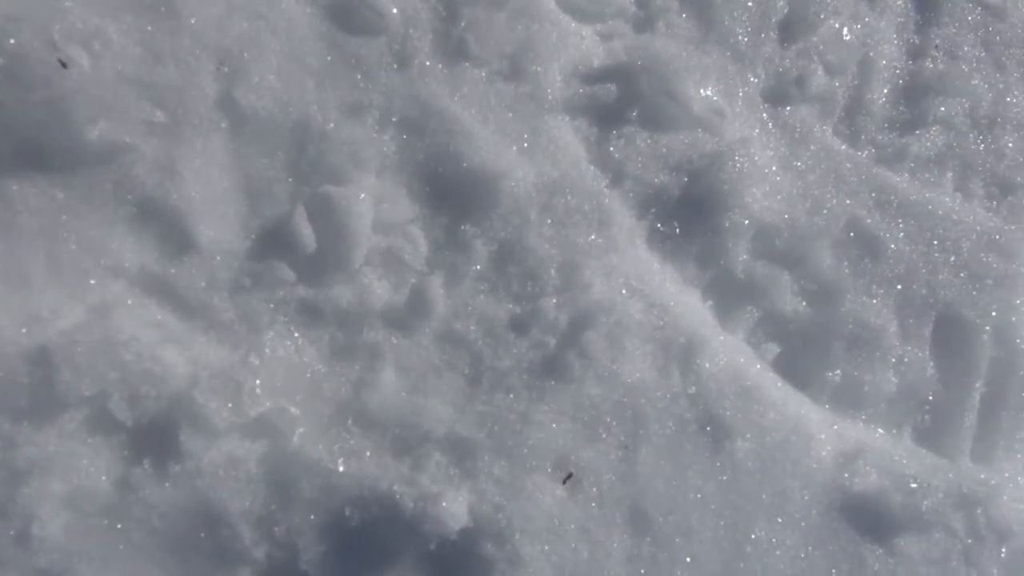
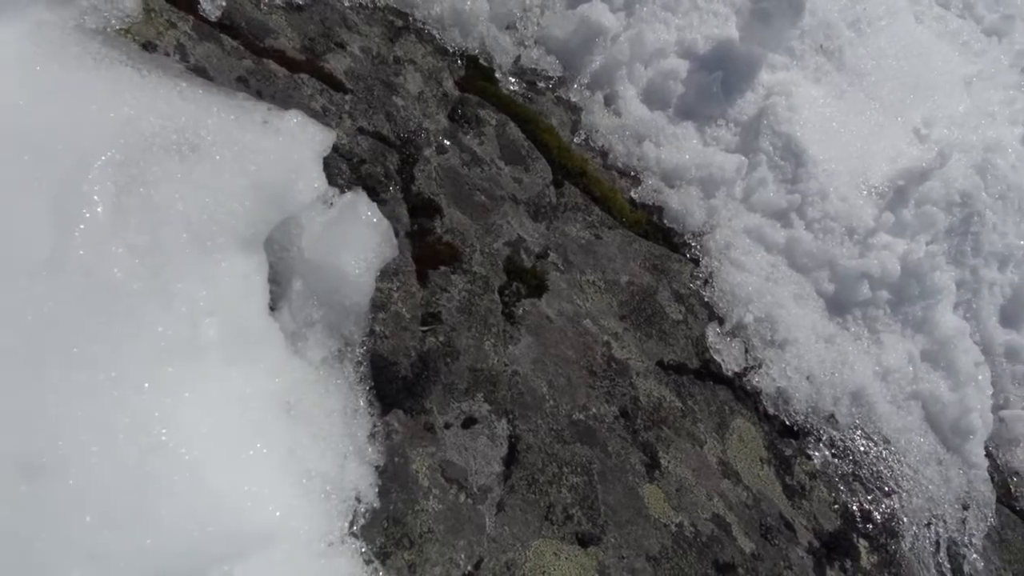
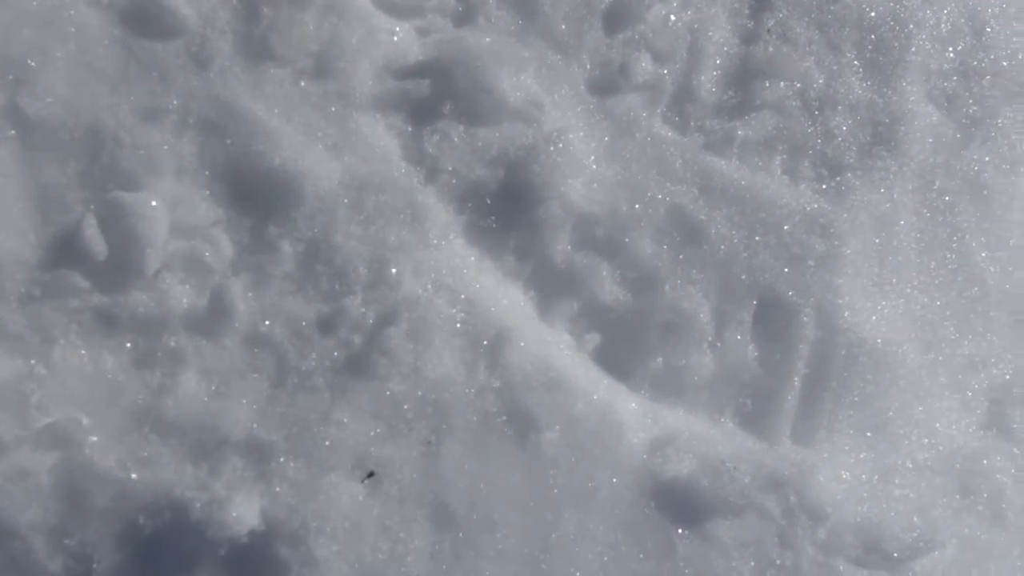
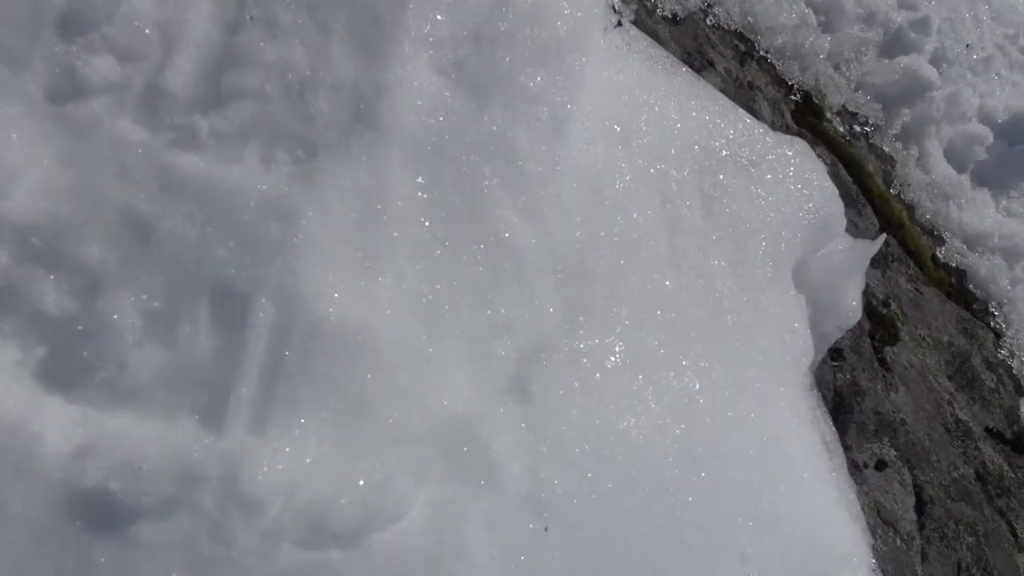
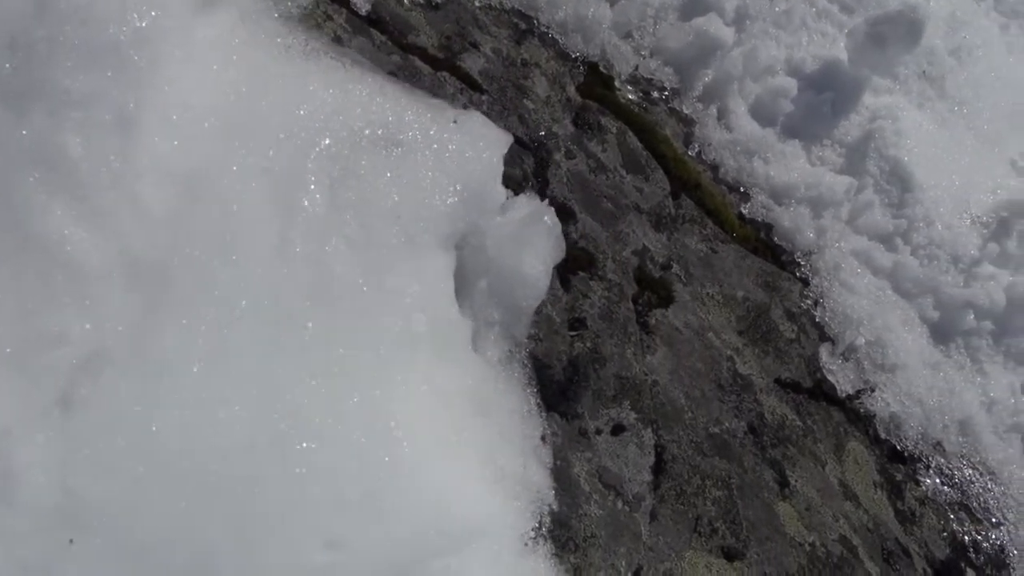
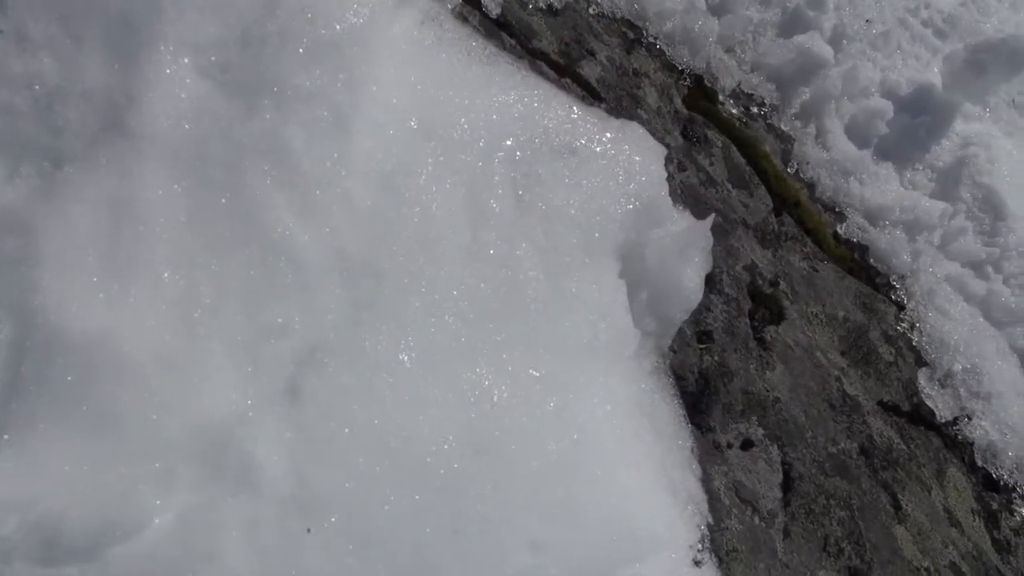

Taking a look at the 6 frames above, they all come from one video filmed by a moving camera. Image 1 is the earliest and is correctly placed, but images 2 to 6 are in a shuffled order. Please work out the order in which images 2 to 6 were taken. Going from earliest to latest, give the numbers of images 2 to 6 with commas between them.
3, 4, 6, 5, 2
